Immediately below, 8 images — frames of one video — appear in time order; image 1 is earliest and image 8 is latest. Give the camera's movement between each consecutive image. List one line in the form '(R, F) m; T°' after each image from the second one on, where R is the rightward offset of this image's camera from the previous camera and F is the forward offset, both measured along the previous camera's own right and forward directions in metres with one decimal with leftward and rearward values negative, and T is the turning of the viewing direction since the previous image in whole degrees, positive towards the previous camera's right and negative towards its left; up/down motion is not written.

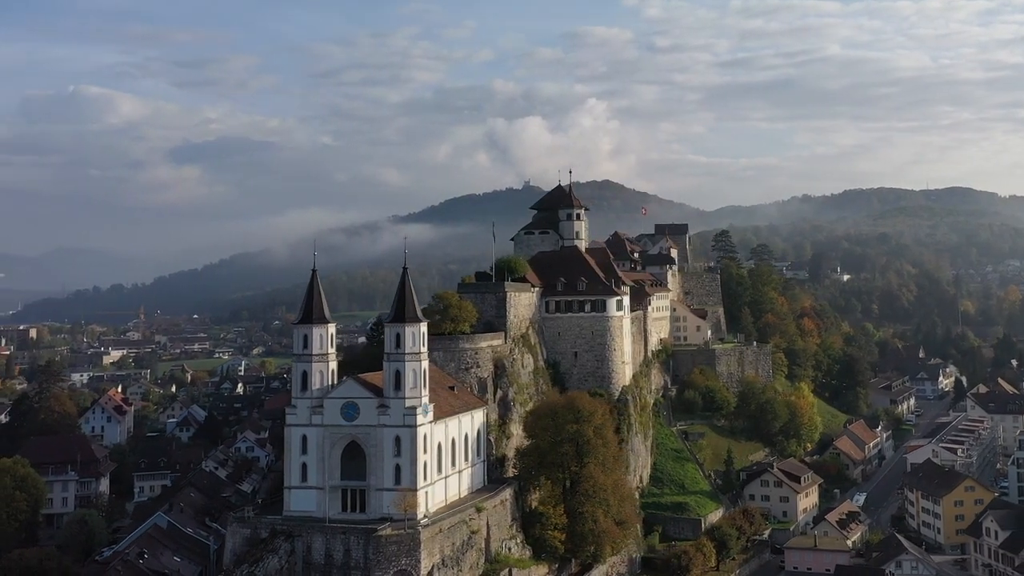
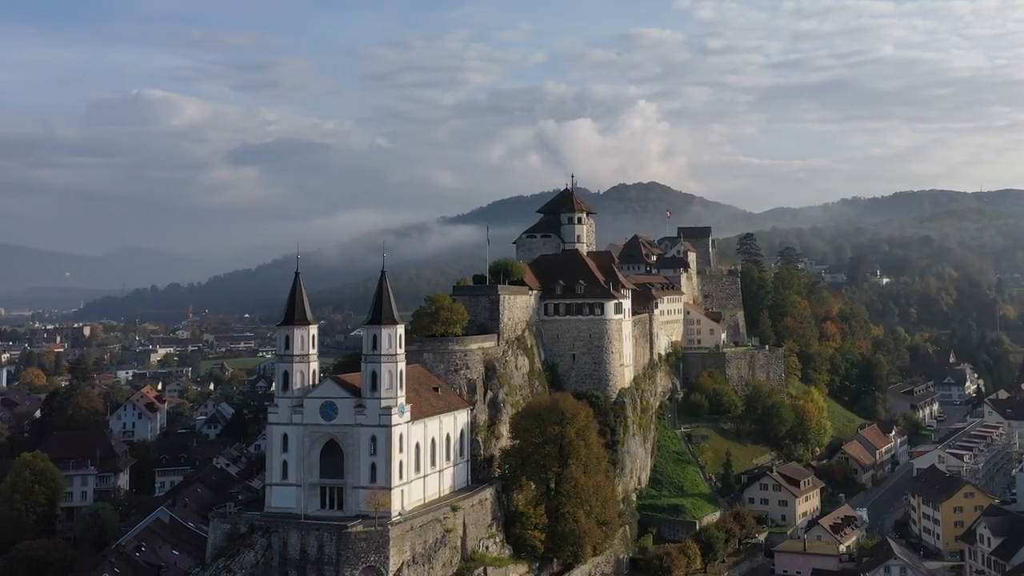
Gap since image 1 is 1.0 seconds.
(+2.7, -0.7) m; -2°
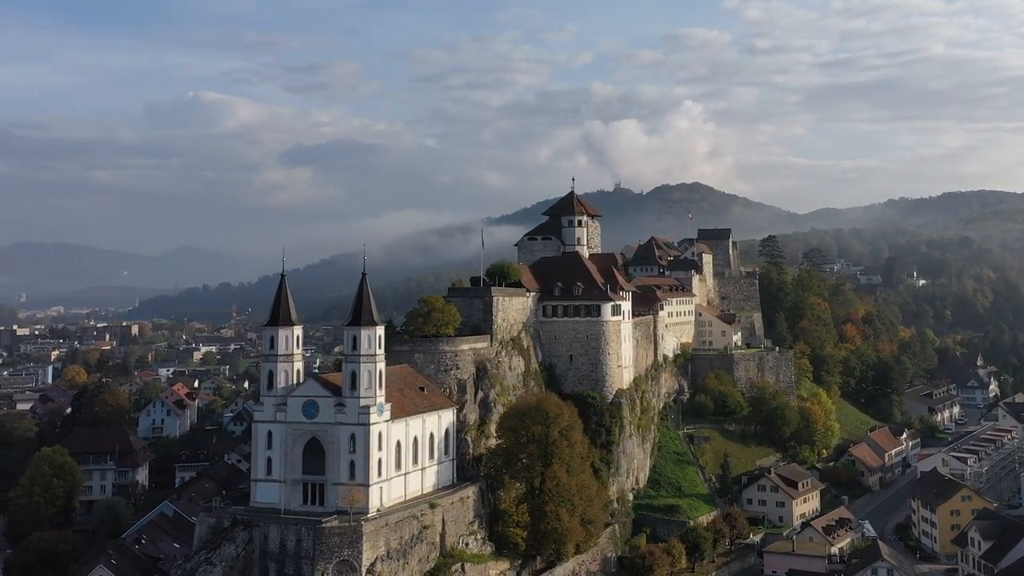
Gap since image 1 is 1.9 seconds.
(+2.6, -0.9) m; -2°
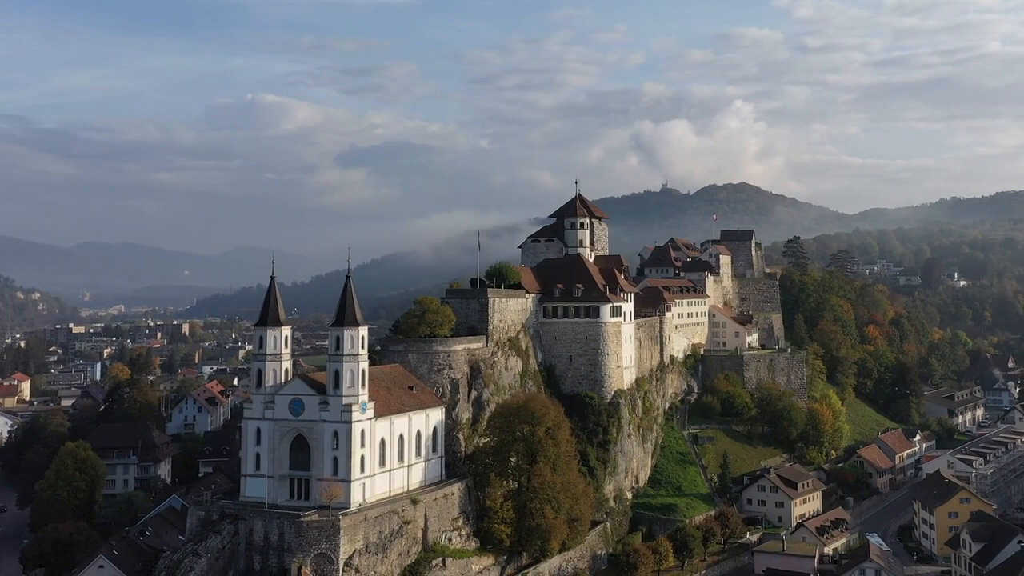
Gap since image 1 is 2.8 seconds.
(+2.7, -1.0) m; -2°
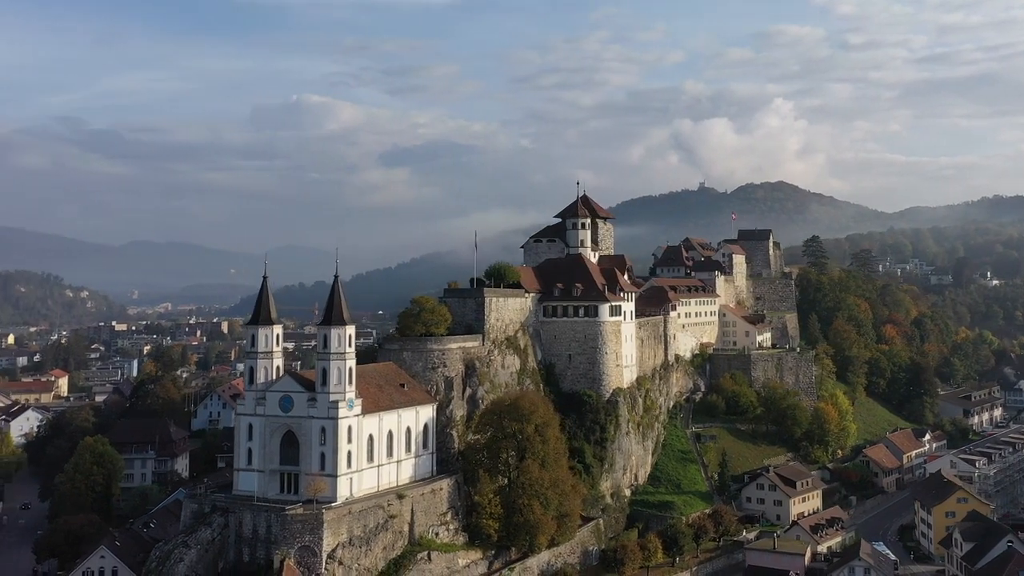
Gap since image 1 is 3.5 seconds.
(+2.2, -0.9) m; -2°
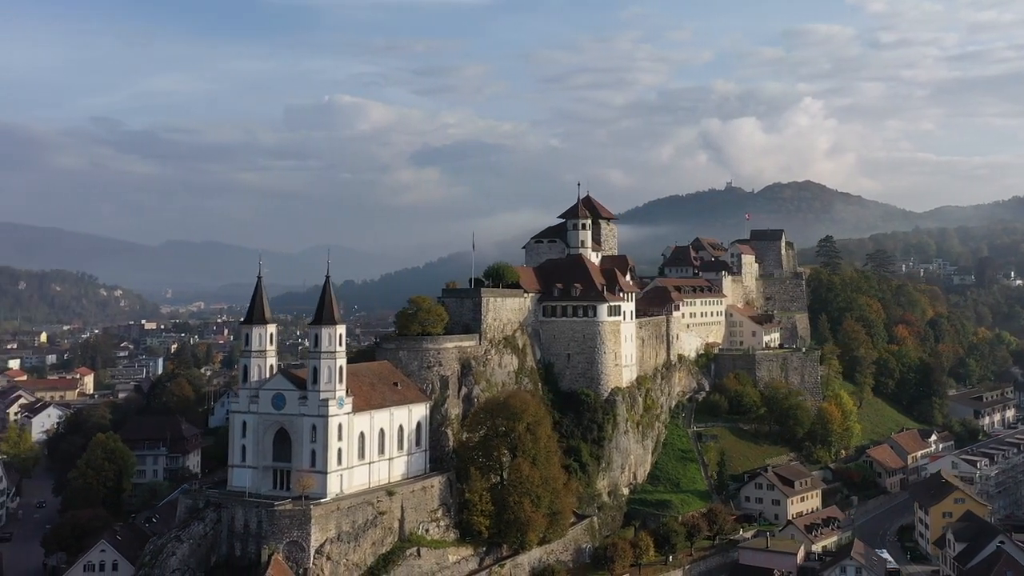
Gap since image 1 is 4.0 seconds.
(+1.6, -0.6) m; -1°
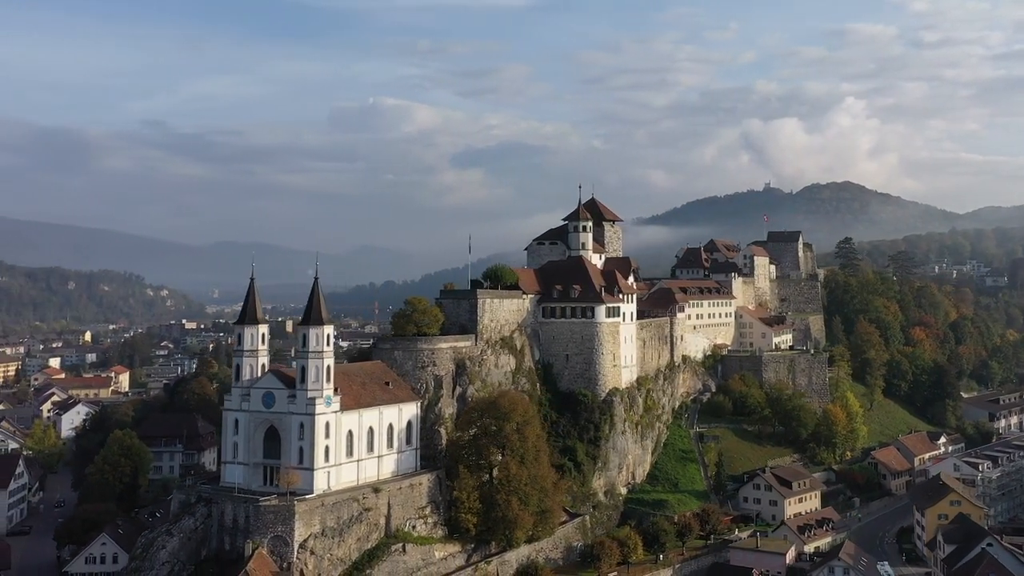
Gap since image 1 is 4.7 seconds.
(+2.3, -0.8) m; -2°
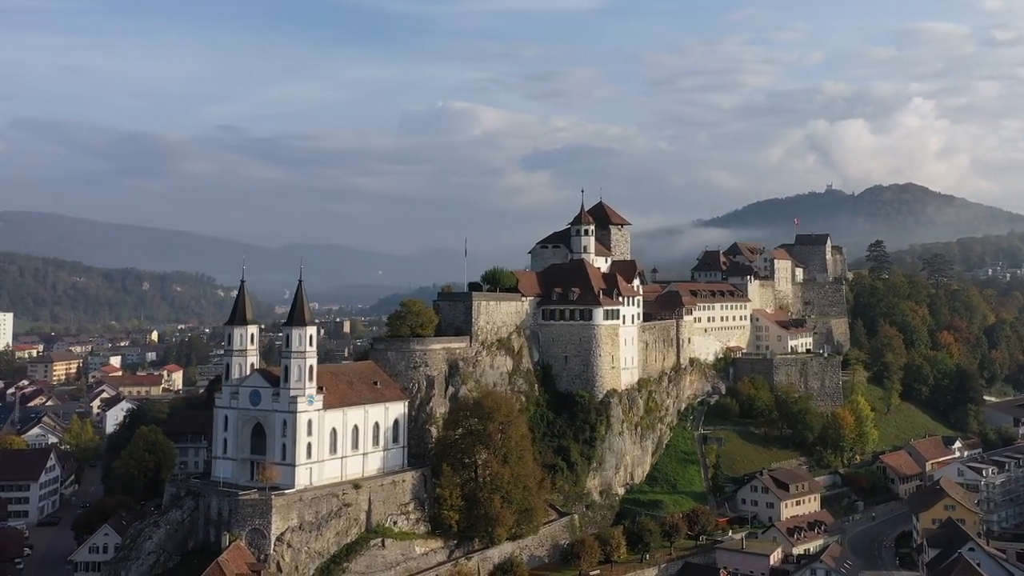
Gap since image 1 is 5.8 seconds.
(+3.6, -1.1) m; -3°
